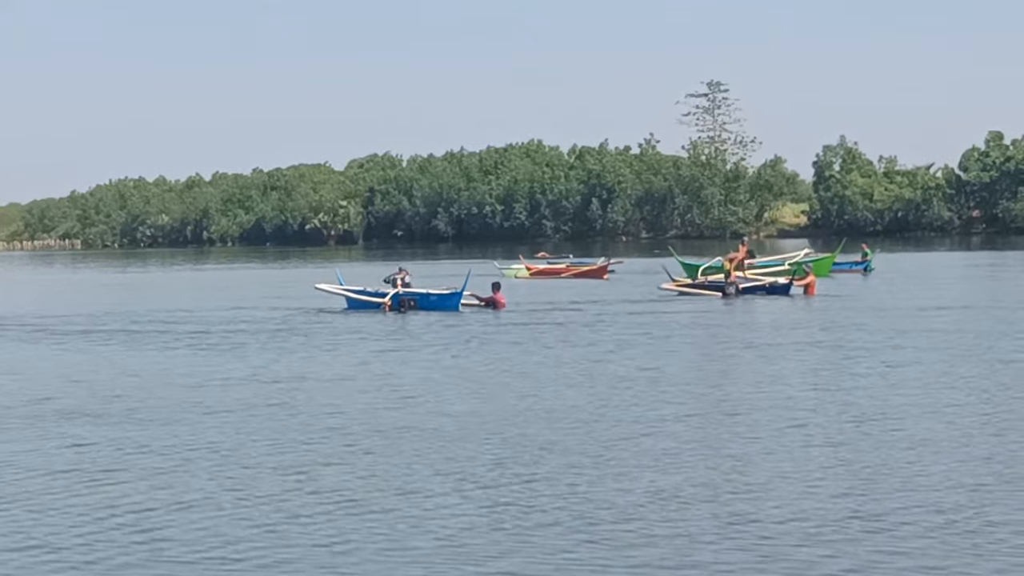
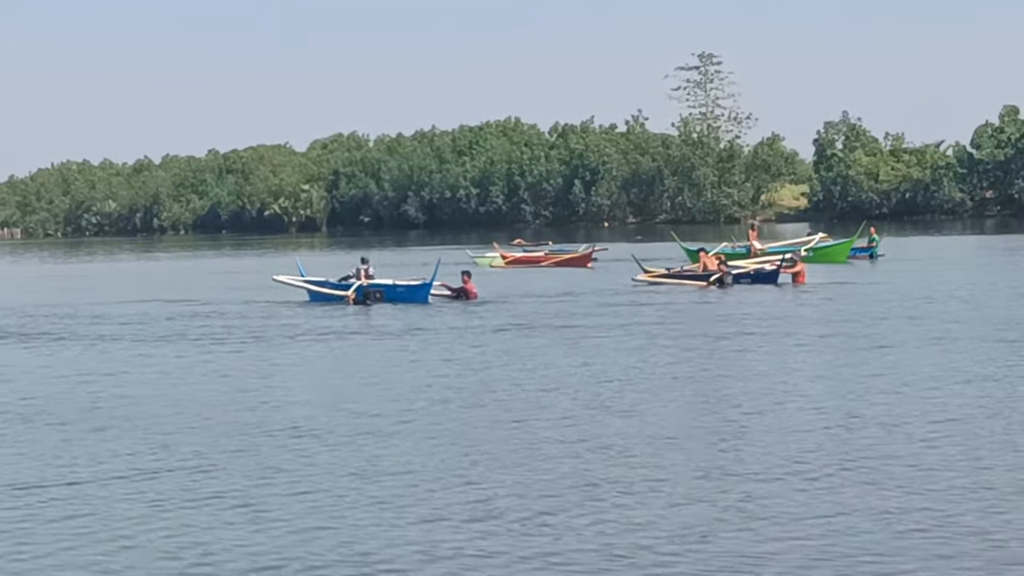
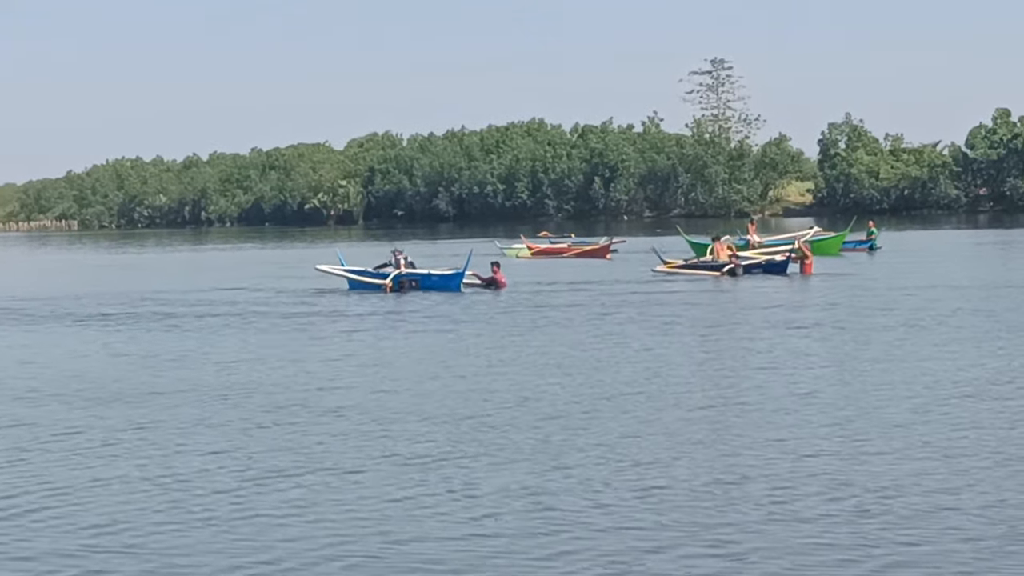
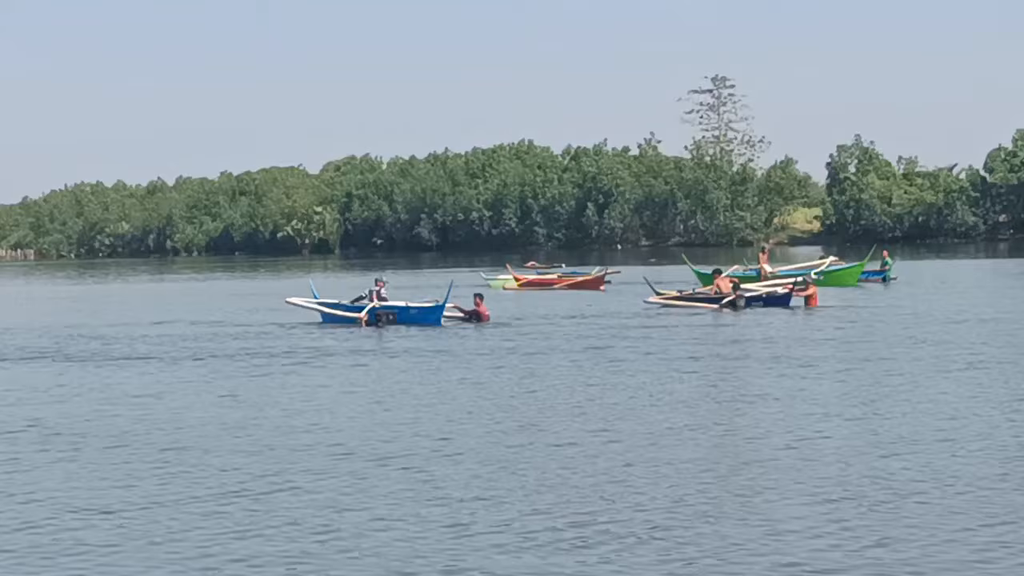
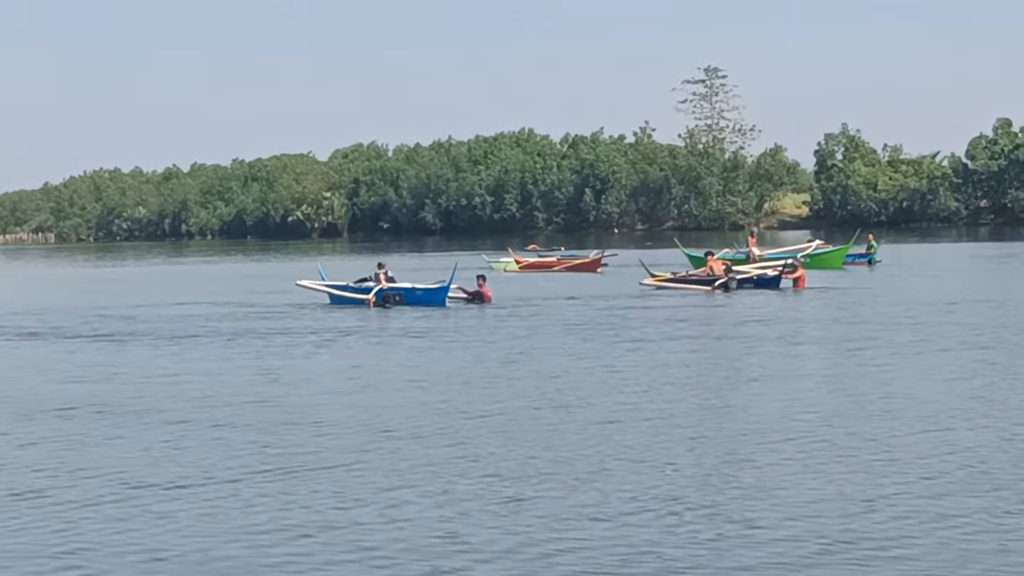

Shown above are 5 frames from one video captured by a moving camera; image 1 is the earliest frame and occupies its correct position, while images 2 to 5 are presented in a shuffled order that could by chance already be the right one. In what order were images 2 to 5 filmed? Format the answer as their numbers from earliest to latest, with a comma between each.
3, 5, 4, 2
